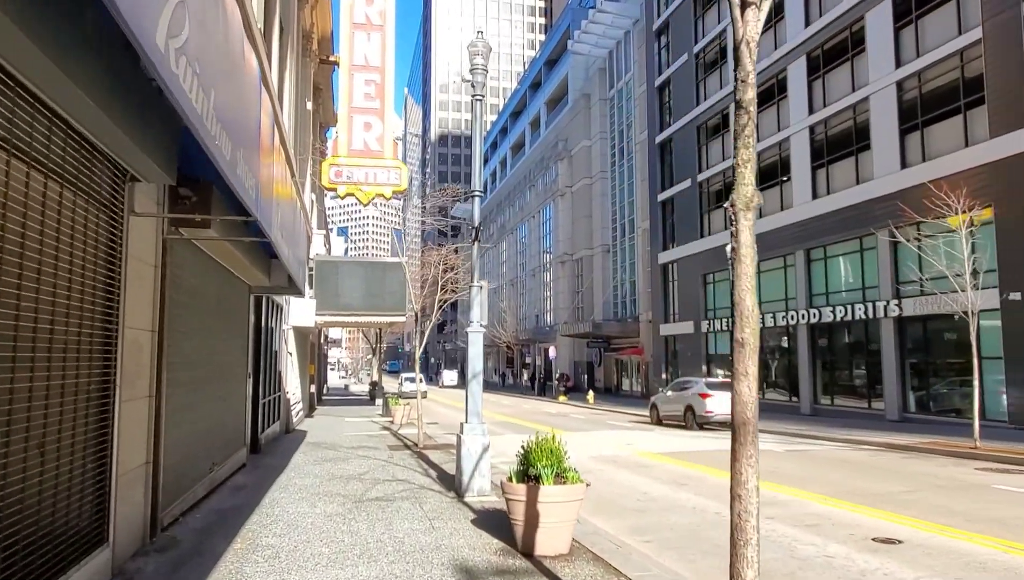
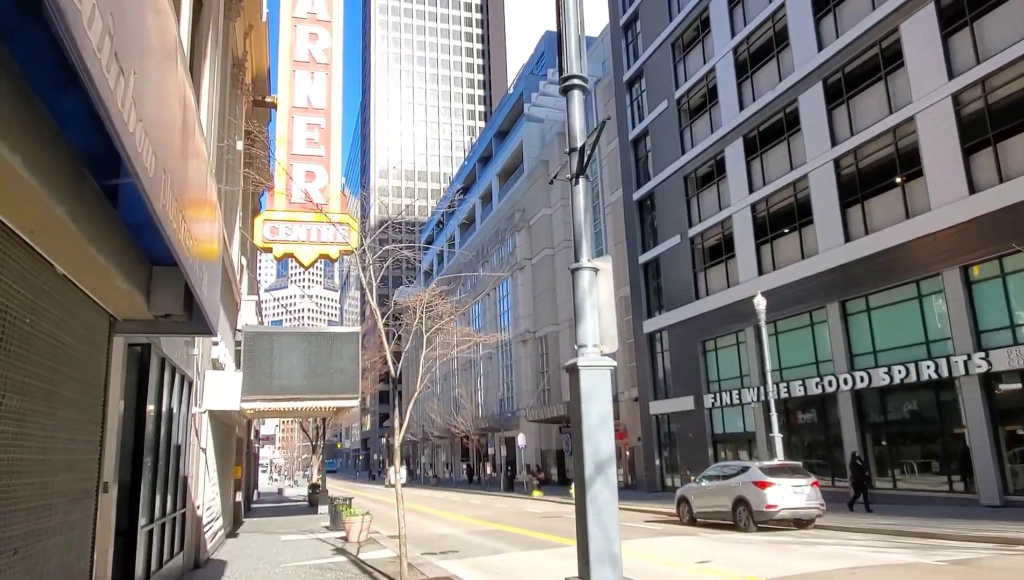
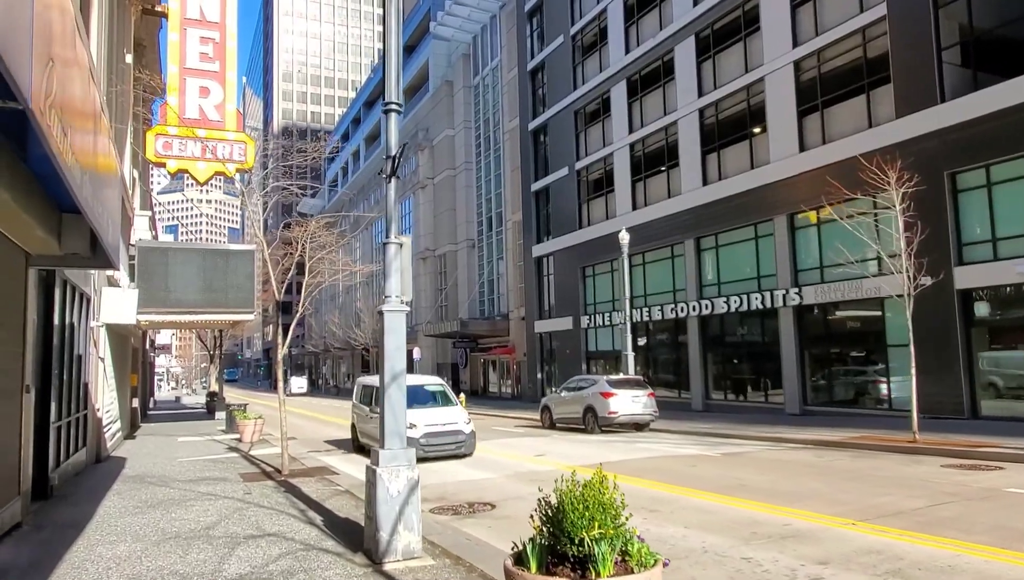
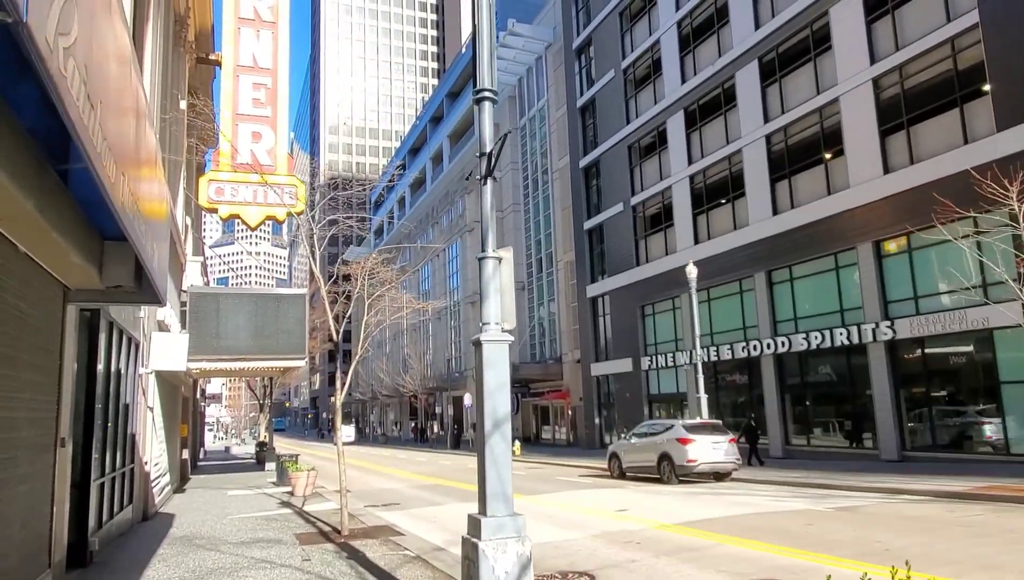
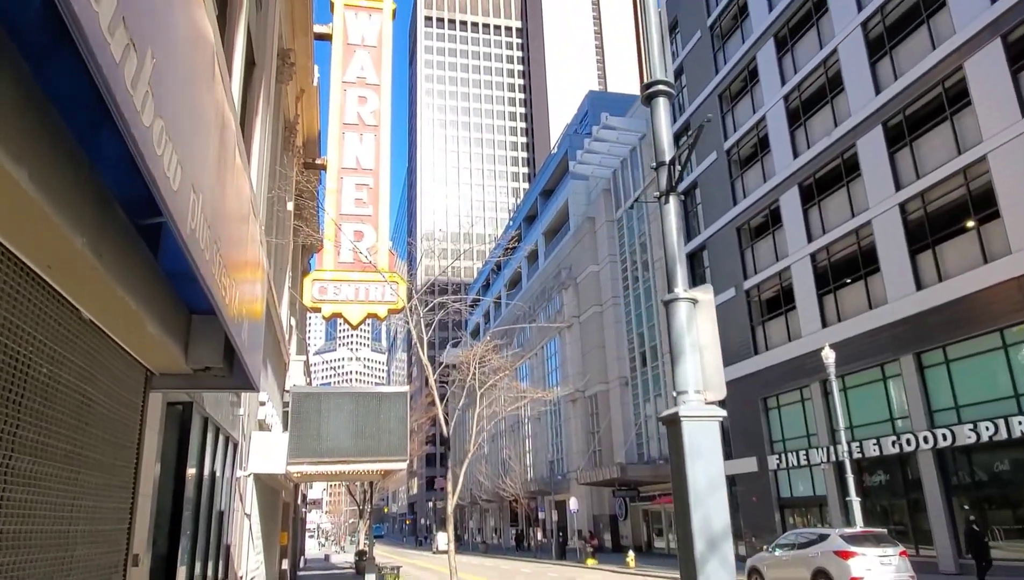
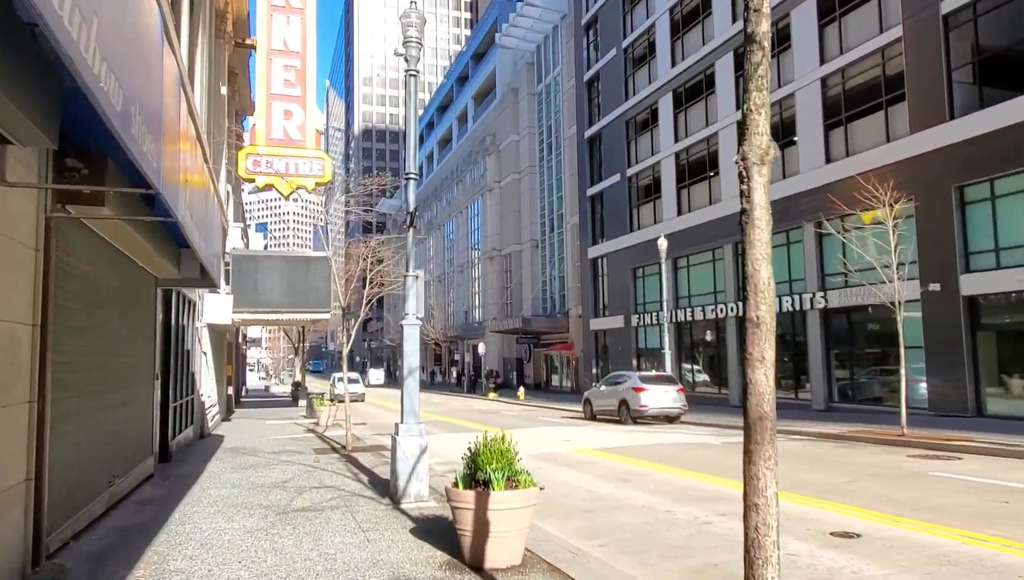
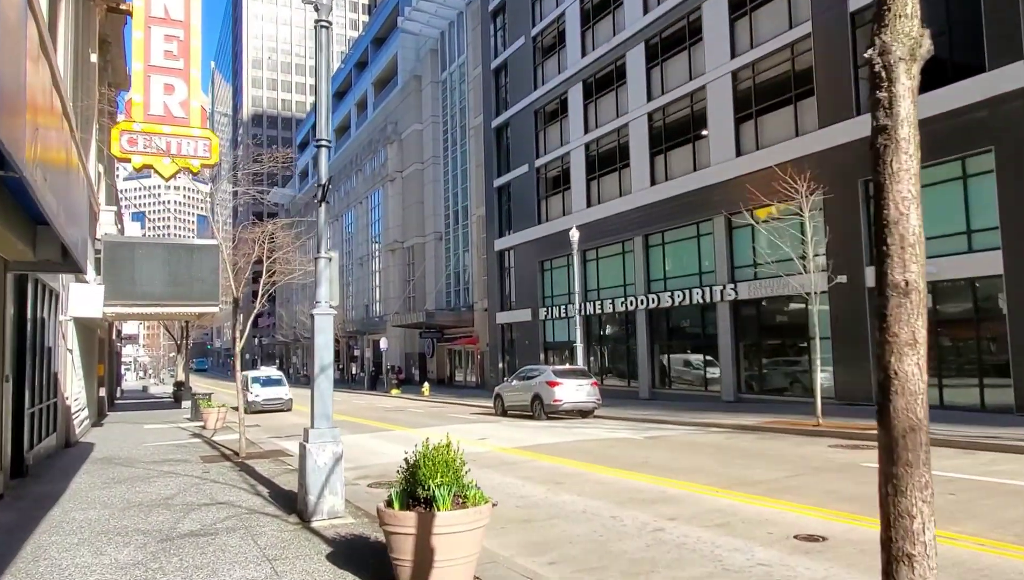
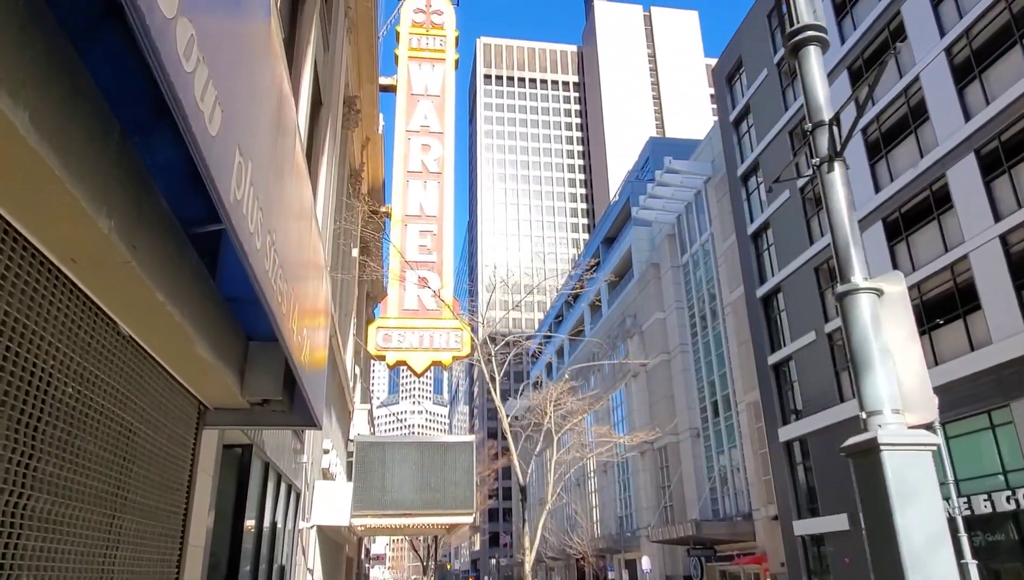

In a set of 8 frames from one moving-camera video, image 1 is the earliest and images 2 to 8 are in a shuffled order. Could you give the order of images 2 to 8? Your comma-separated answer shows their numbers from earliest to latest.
6, 7, 3, 4, 2, 5, 8
